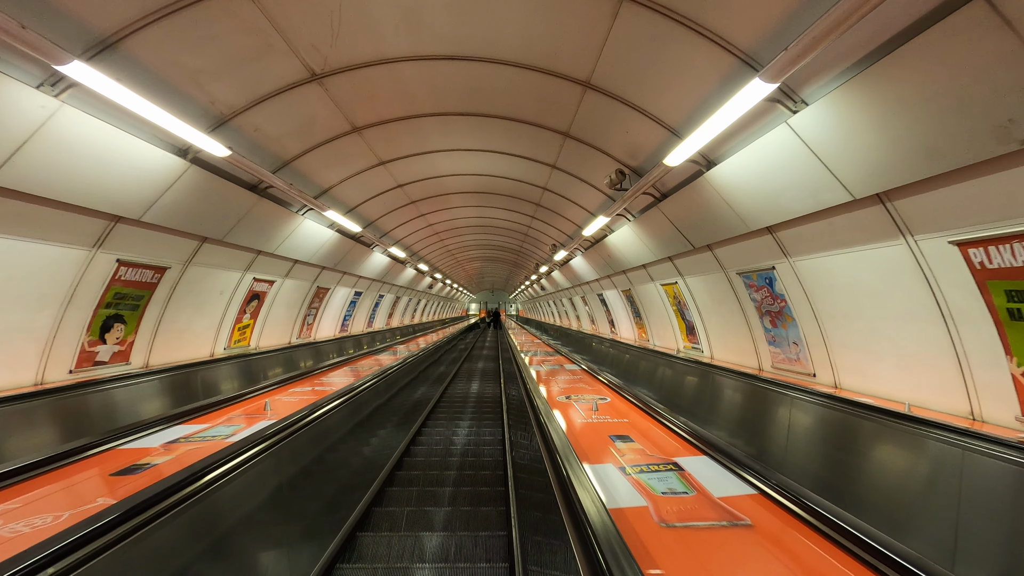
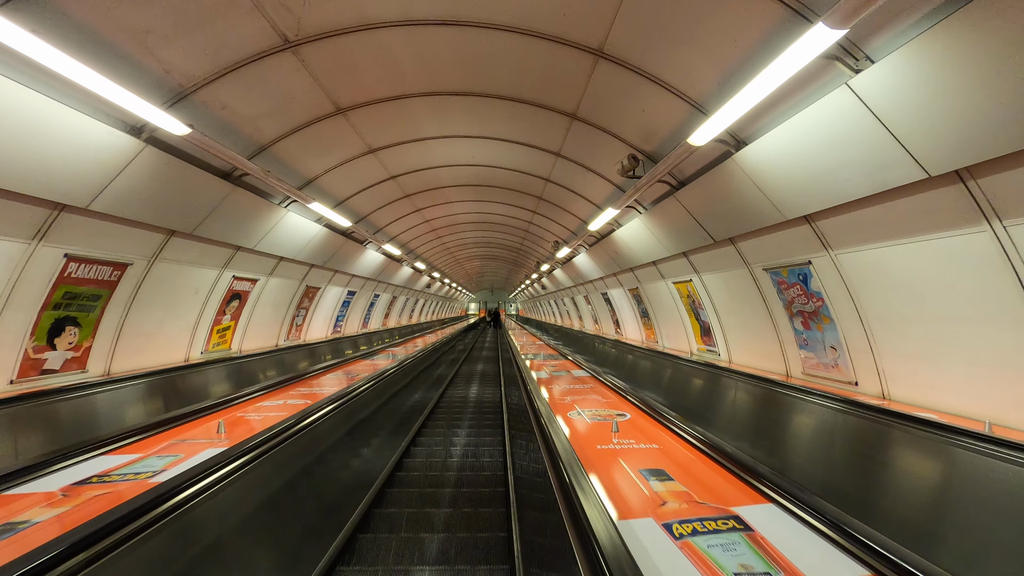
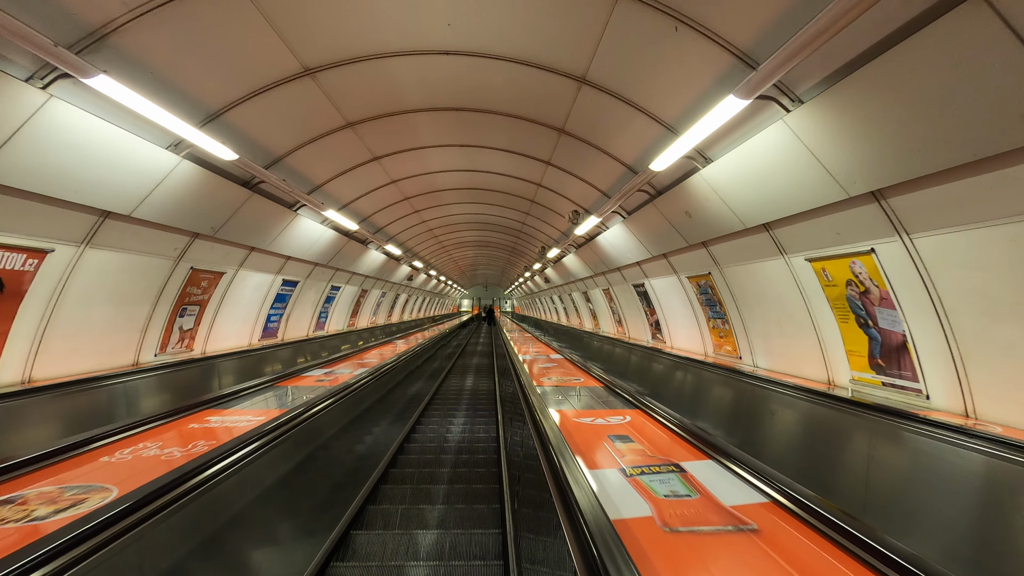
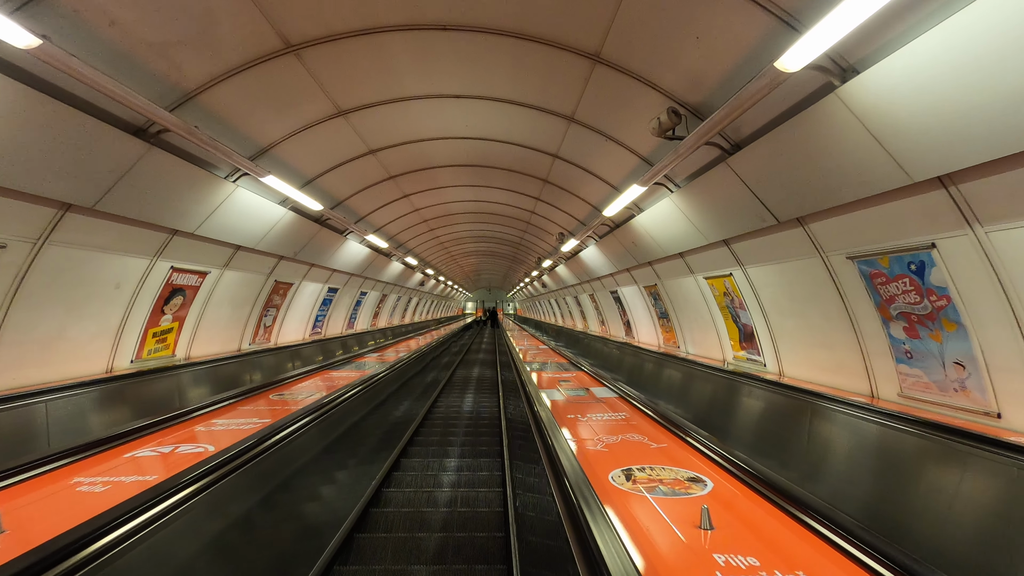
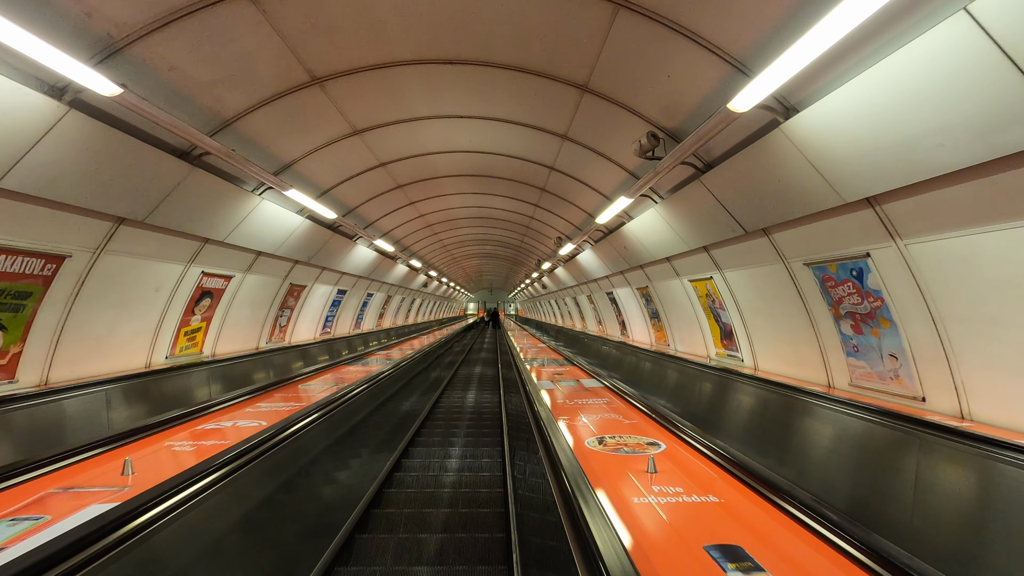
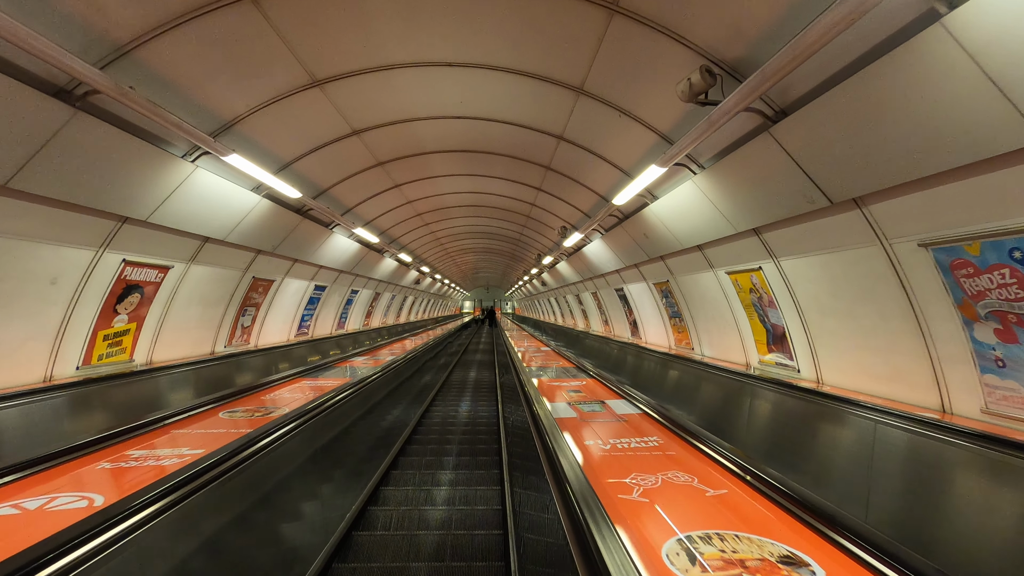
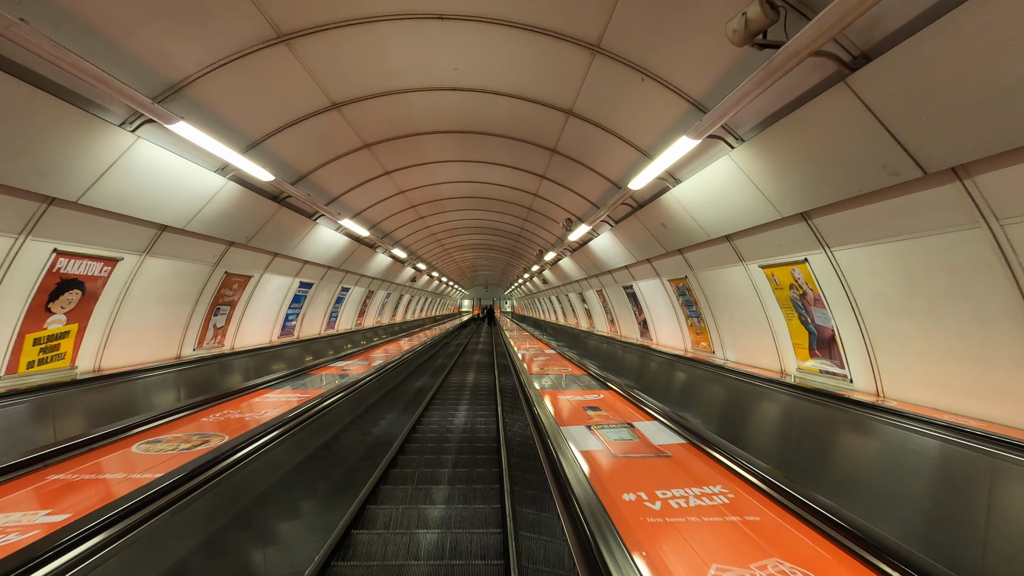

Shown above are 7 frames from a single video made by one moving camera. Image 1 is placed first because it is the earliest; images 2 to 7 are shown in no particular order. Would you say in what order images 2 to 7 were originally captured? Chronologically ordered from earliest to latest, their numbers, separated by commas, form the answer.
2, 5, 4, 6, 7, 3
